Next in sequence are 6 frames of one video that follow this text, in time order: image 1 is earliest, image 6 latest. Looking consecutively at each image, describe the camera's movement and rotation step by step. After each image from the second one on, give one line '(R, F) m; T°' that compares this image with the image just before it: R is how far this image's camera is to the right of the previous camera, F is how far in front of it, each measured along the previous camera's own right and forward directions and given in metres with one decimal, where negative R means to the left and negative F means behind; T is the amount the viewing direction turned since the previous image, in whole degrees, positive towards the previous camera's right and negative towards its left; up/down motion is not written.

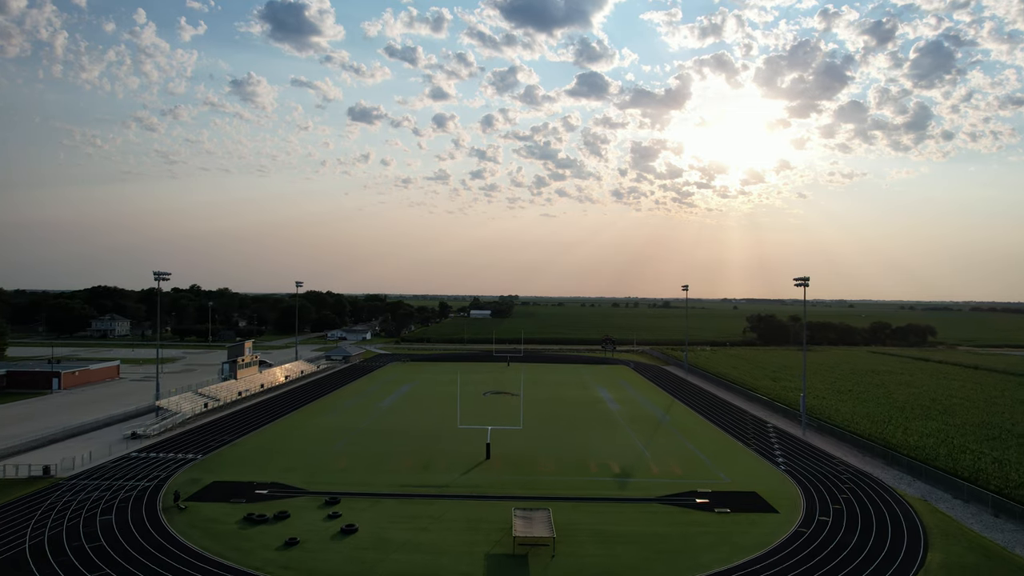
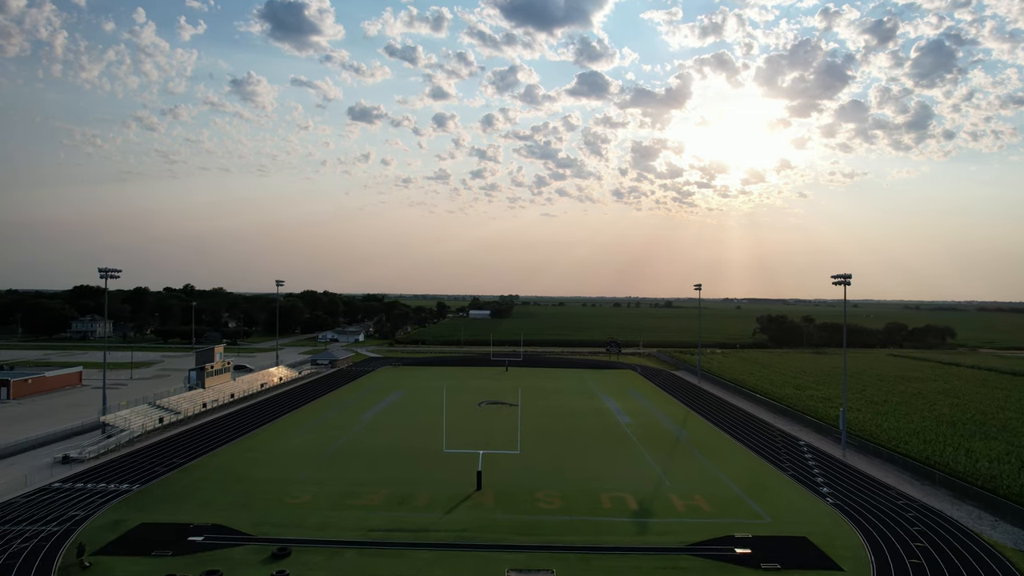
(+0.2, +4.3) m; 0°
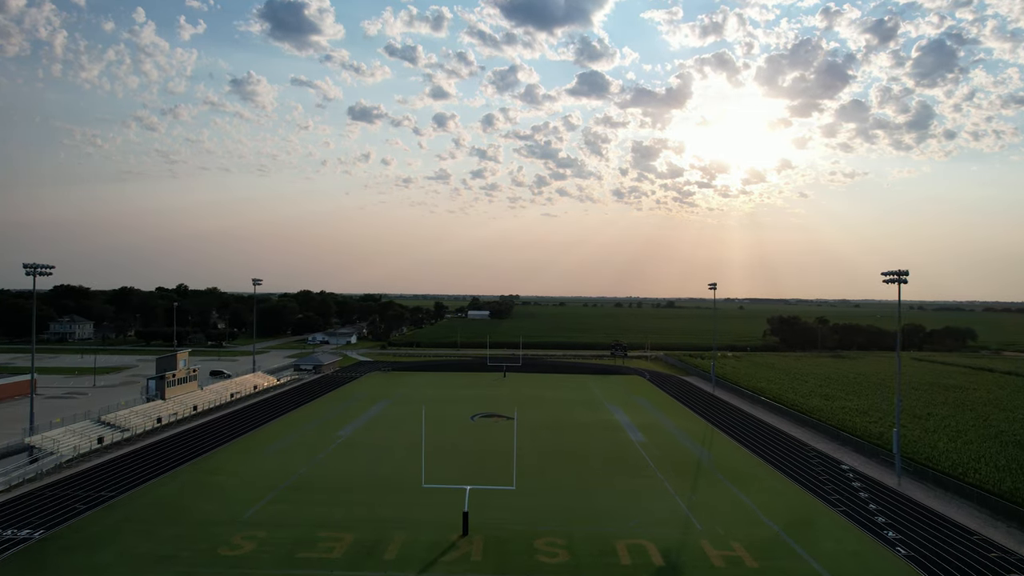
(+0.2, +4.3) m; 0°
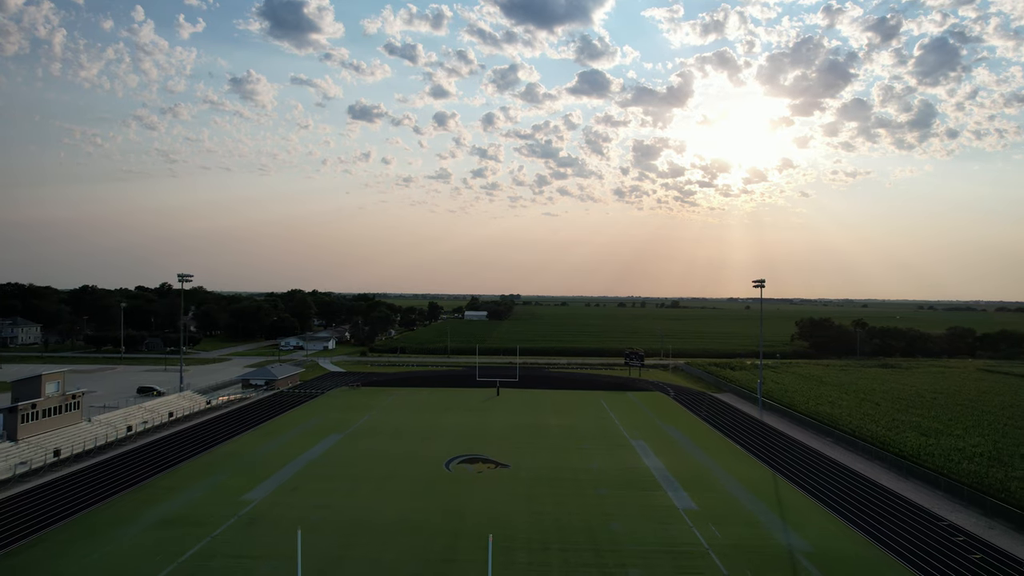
(+0.5, +10.0) m; 0°
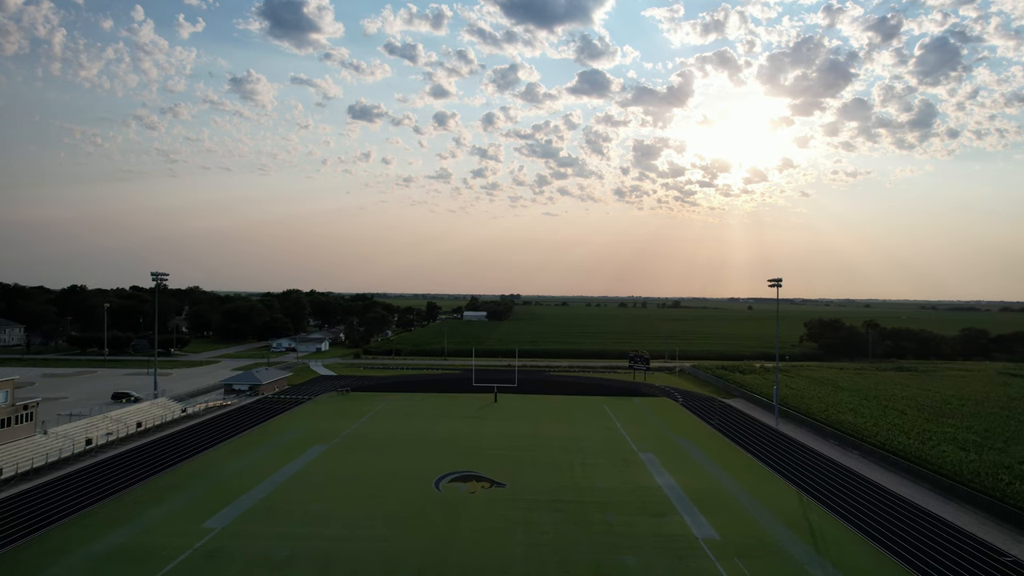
(+0.1, +2.6) m; 0°
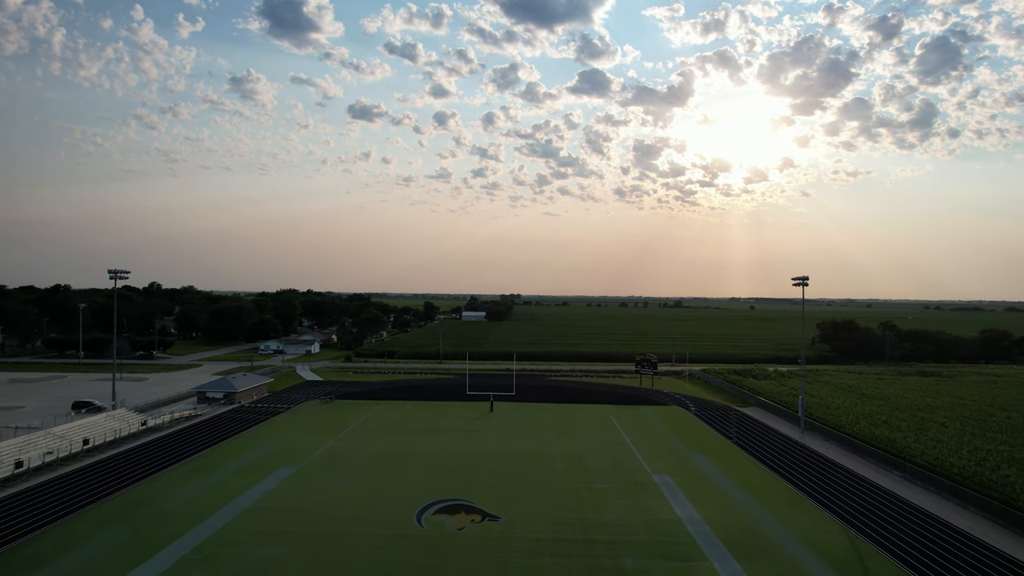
(+0.2, +3.5) m; 0°
